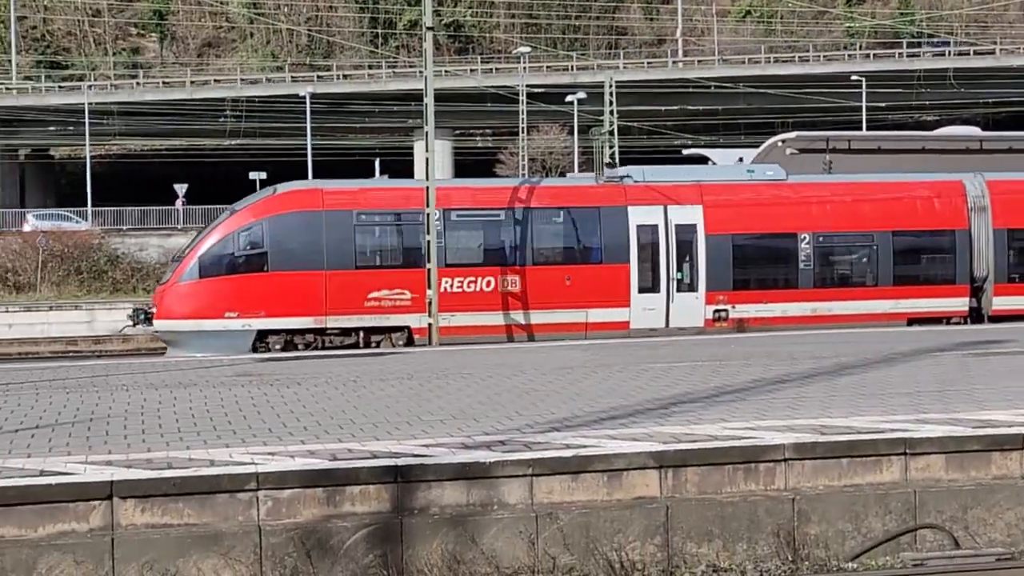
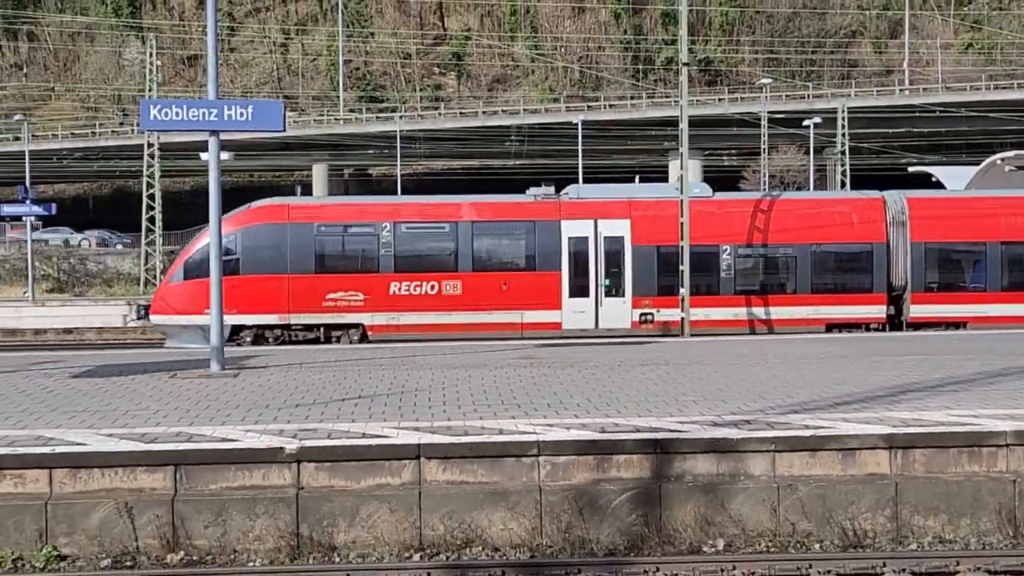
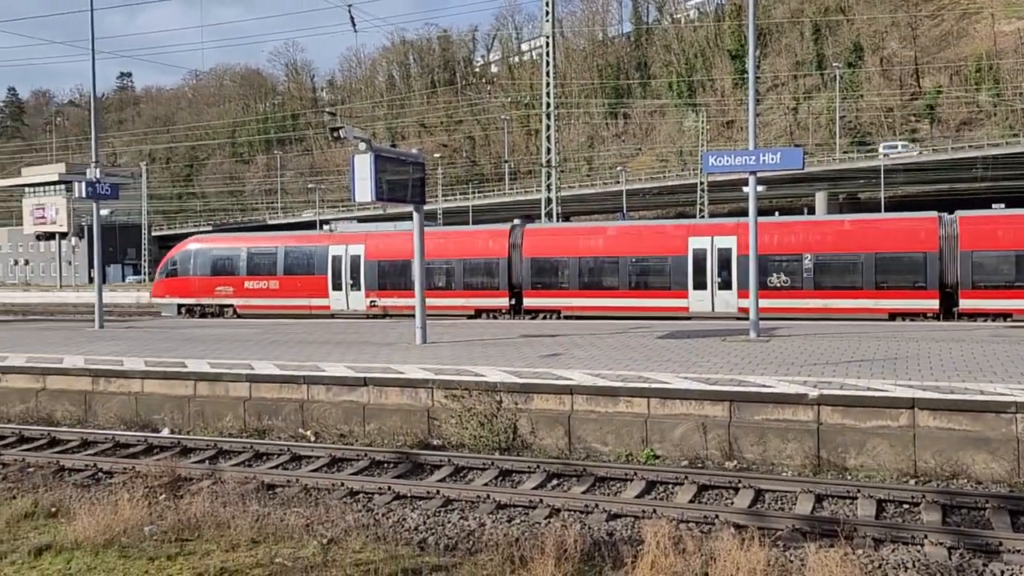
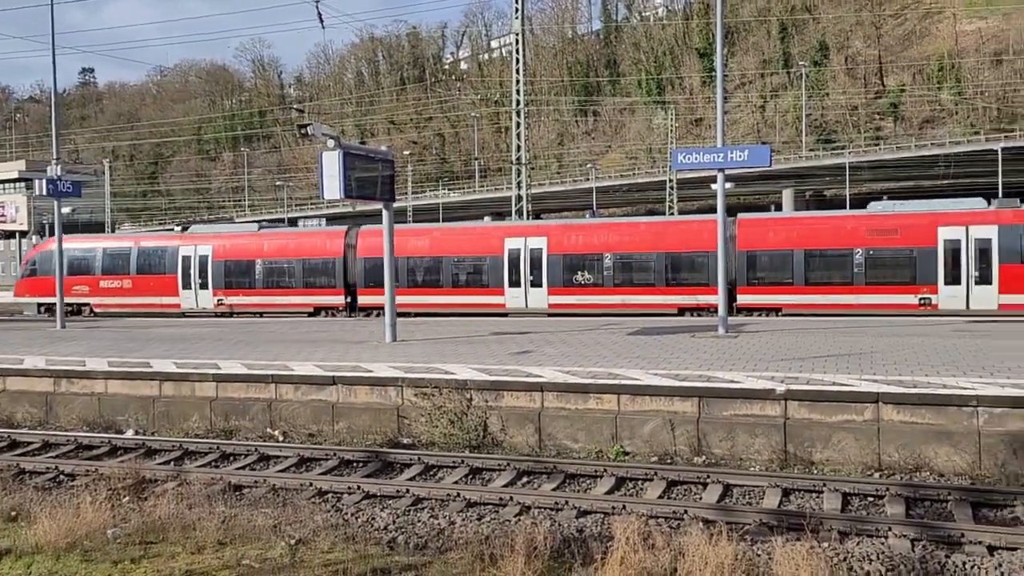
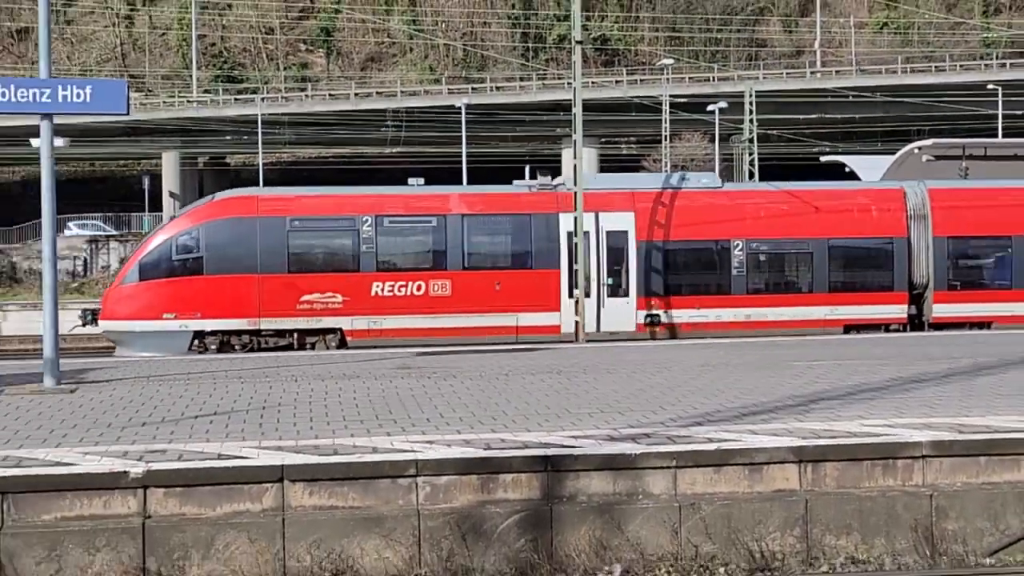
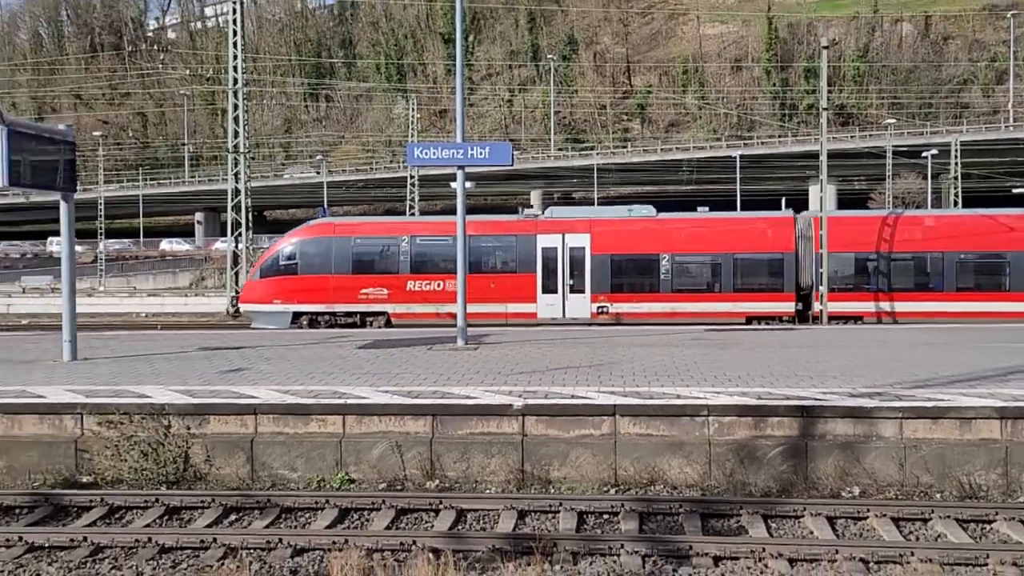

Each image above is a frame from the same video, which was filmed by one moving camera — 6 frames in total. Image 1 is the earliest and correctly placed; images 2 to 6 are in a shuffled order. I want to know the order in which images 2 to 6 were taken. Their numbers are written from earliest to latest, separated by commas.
5, 2, 6, 3, 4
